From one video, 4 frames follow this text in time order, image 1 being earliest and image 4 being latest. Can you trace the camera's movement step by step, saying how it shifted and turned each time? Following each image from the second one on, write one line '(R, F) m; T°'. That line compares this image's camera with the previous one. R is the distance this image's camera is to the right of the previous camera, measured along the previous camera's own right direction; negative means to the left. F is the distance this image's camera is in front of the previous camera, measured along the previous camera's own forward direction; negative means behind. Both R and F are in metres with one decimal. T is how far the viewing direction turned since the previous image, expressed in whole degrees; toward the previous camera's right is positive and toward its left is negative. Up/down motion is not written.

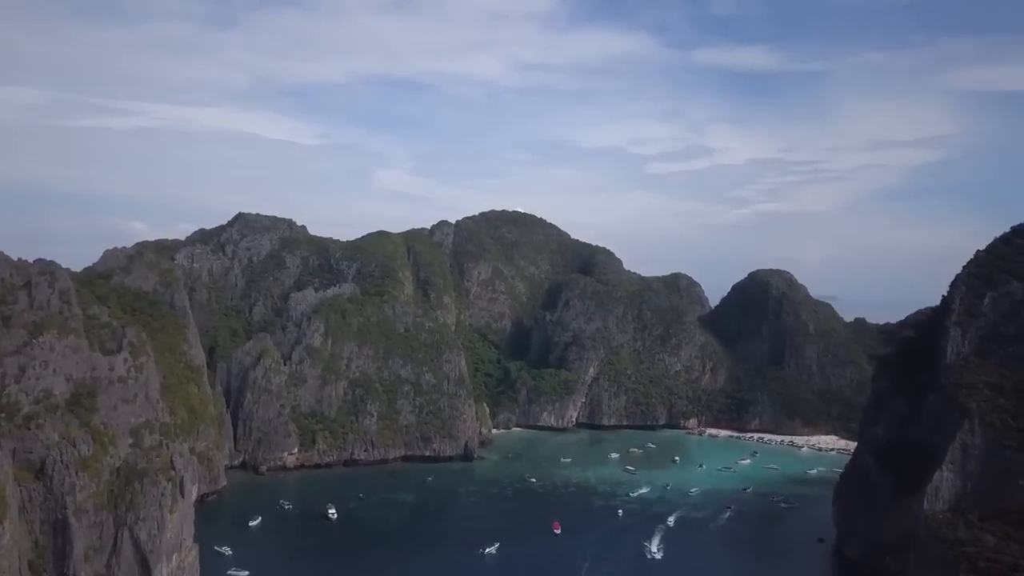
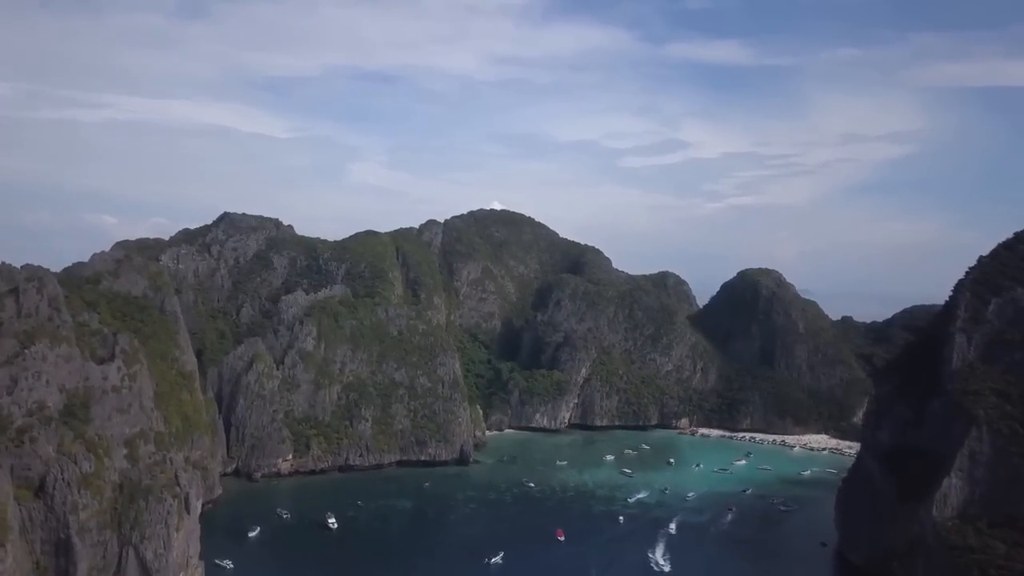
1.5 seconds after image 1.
(-1.8, +0.6) m; +2°
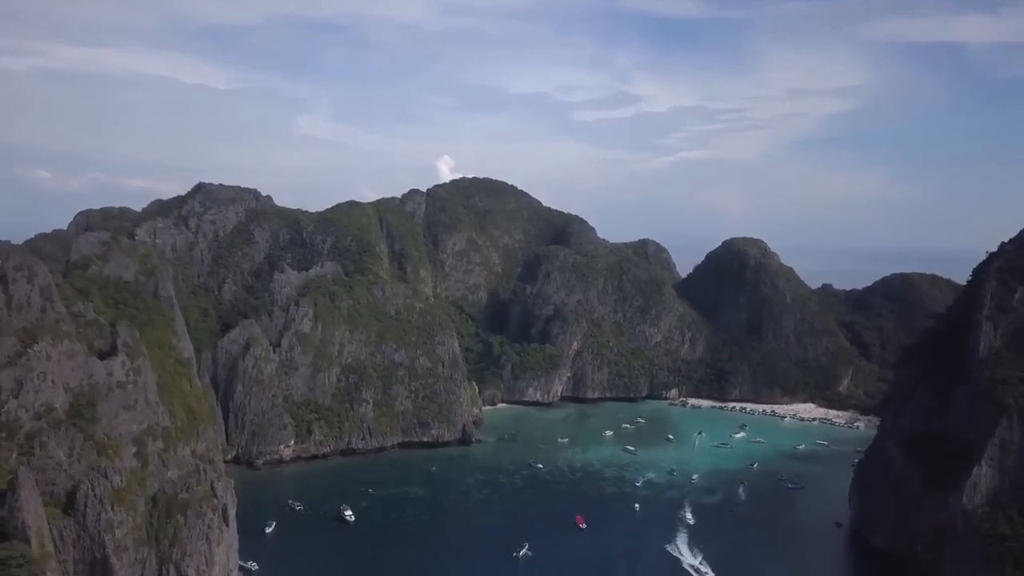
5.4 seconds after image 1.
(-4.7, +1.5) m; +3°
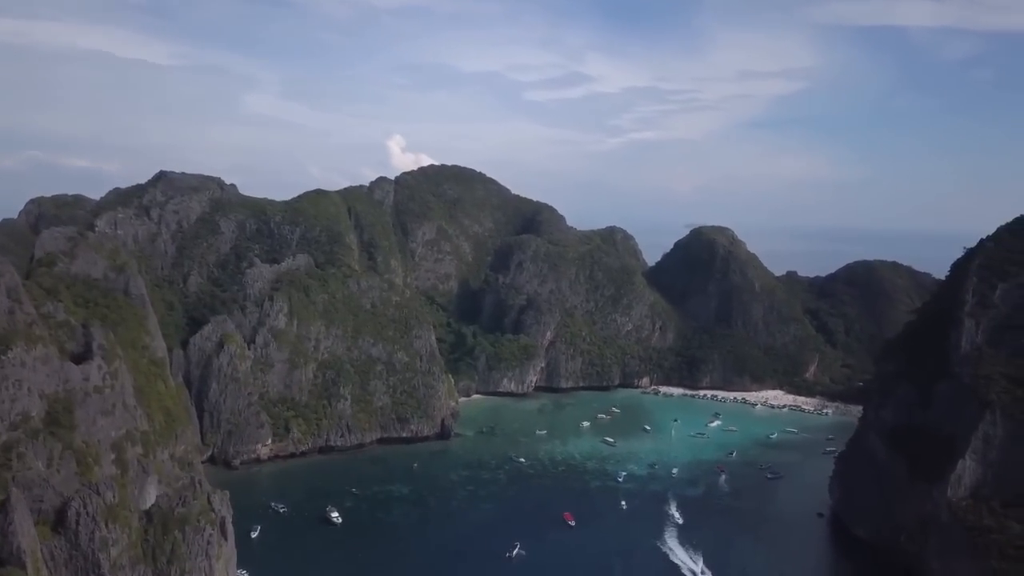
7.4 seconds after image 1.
(-2.4, +0.6) m; +3°
